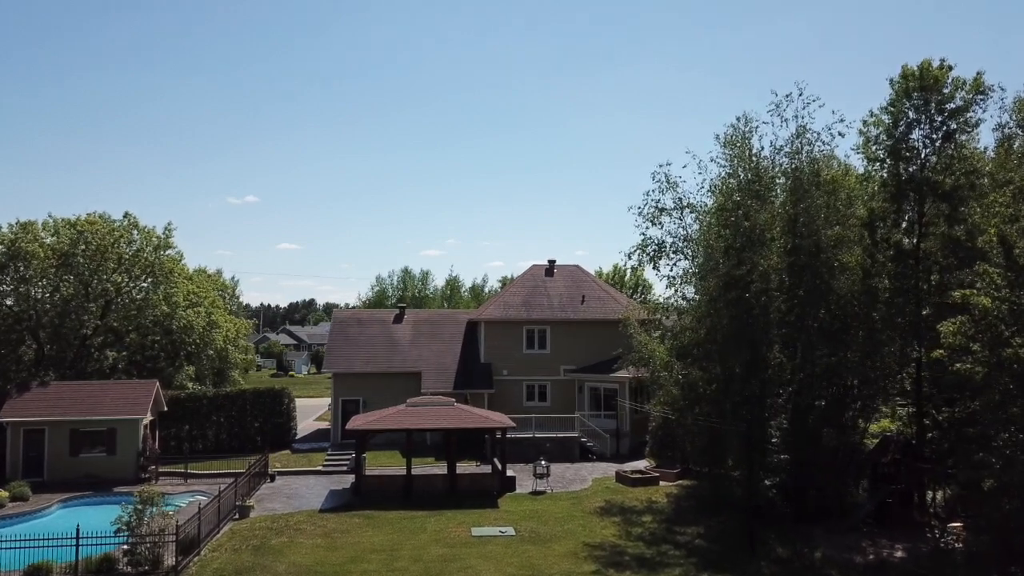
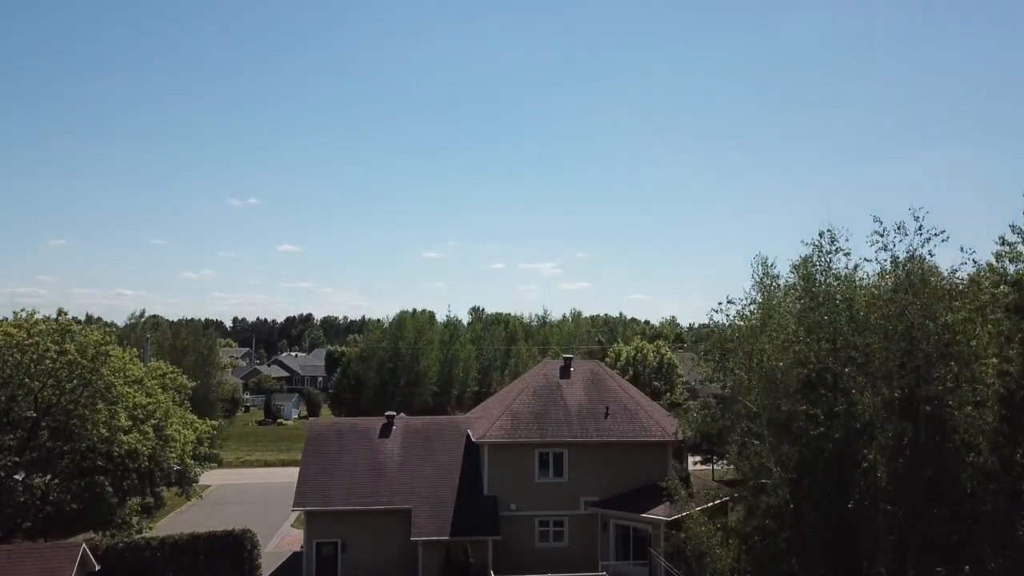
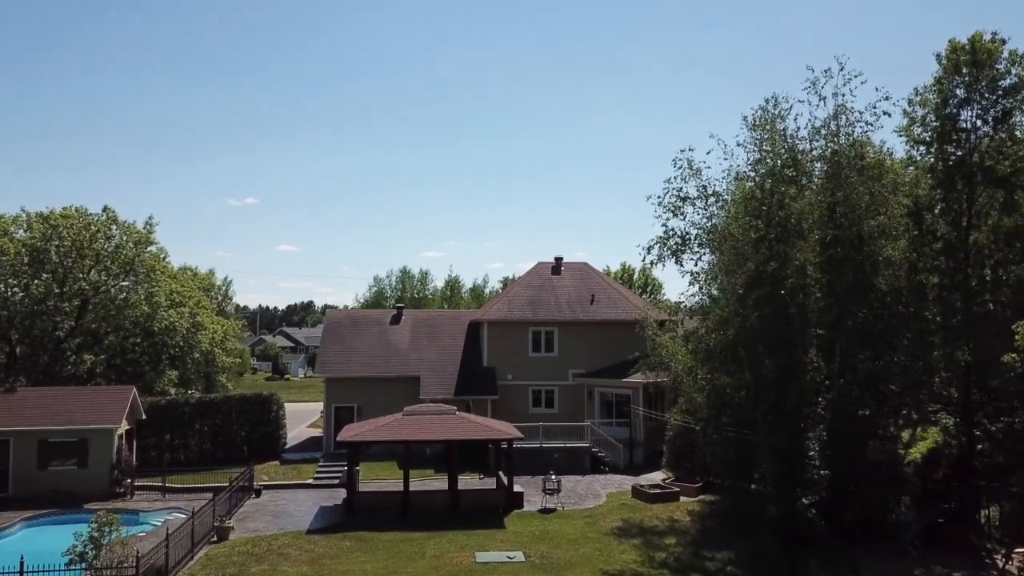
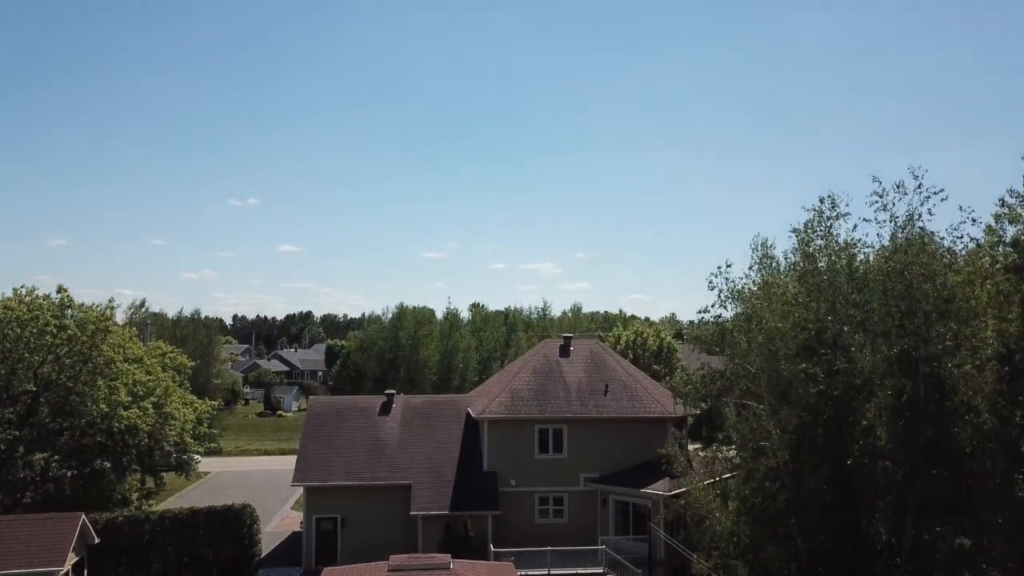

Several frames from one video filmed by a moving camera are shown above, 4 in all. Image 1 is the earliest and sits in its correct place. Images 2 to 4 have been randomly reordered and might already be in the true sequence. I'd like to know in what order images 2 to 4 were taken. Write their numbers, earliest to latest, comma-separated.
3, 4, 2
